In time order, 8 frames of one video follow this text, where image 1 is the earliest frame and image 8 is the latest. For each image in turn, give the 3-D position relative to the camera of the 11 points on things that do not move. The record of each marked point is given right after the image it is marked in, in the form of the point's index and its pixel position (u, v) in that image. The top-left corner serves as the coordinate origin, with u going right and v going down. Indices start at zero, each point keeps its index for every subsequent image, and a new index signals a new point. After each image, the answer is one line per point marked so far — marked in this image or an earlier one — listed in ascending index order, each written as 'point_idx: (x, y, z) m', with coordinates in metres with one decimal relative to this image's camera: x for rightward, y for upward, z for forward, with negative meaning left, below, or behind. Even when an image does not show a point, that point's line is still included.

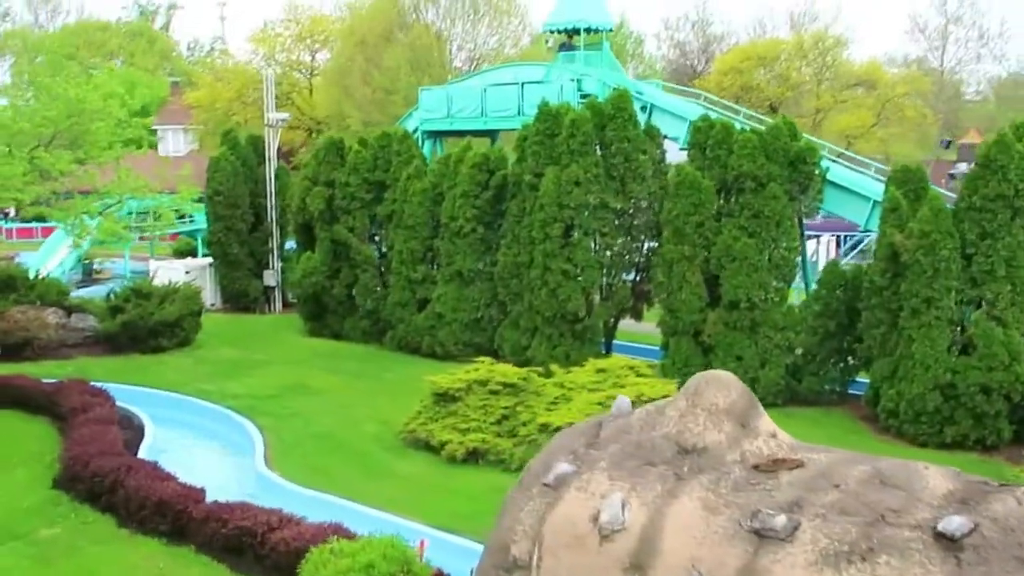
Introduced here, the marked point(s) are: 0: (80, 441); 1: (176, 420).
0: (-4.2, -1.5, +10.7) m
1: (-3.9, -1.7, +13.6) m
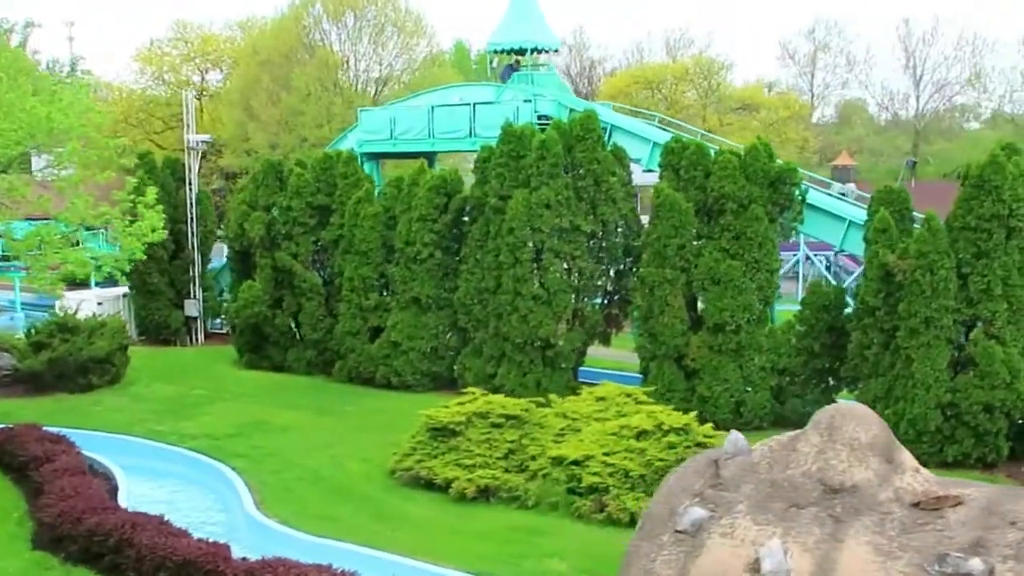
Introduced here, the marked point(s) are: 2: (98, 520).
0: (-4.0, -1.8, +9.7) m
1: (-4.1, -2.1, +12.6) m
2: (-3.3, -1.9, +8.8) m
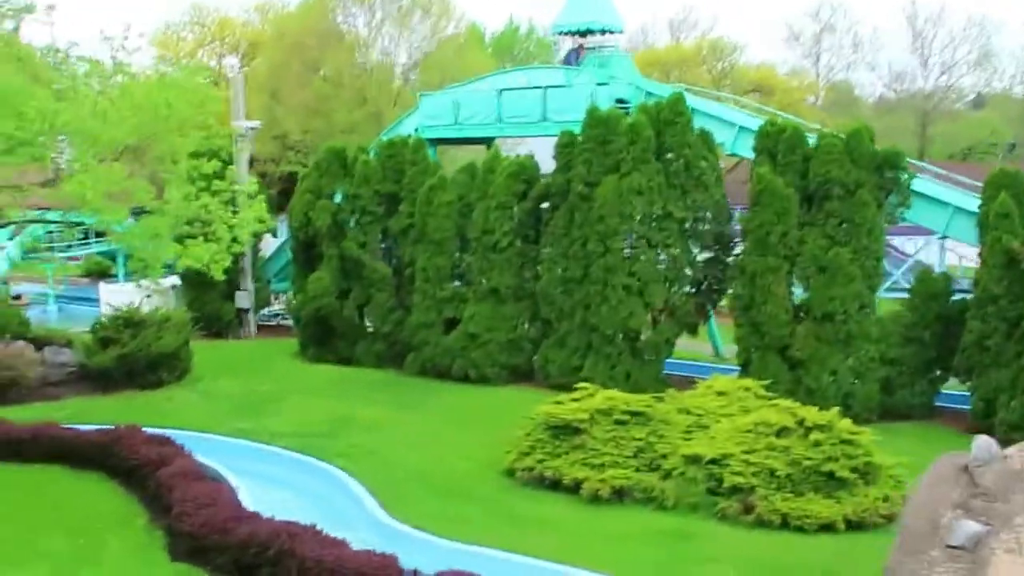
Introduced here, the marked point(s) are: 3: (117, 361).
0: (-2.7, -1.8, +9.2) m
1: (-2.8, -2.0, +12.1) m
2: (-2.0, -1.9, +8.4) m
3: (-5.8, -1.1, +16.0) m
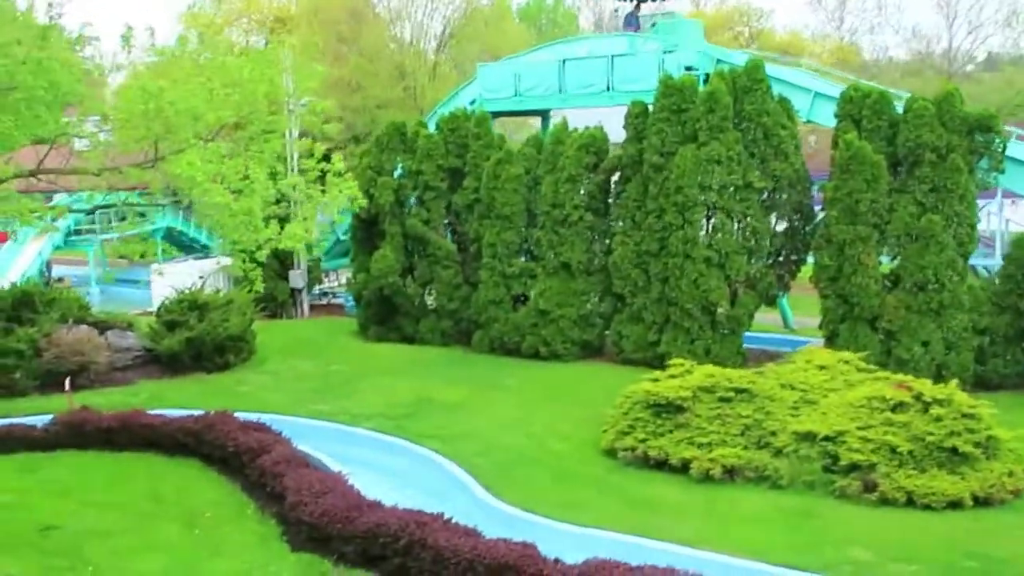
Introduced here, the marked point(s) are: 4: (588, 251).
0: (-1.7, -1.6, +9.0) m
1: (-1.7, -1.8, +11.9) m
2: (-1.0, -1.7, +8.1) m
3: (-4.7, -0.8, +15.8) m
4: (+1.1, +0.5, +15.9) m
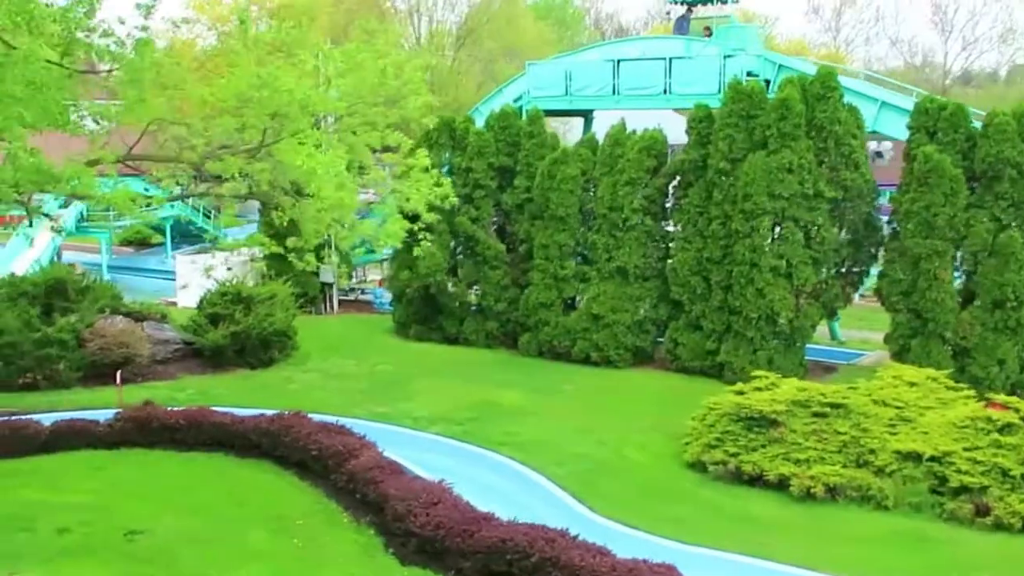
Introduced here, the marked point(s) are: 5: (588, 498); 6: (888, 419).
0: (-0.8, -1.6, +8.6) m
1: (-0.9, -1.8, +11.5) m
2: (-0.1, -1.7, +7.8) m
3: (-3.9, -0.7, +15.3) m
4: (+1.9, +0.5, +15.6) m
5: (+0.7, -1.9, +10.1) m
6: (+3.7, -1.3, +10.6) m
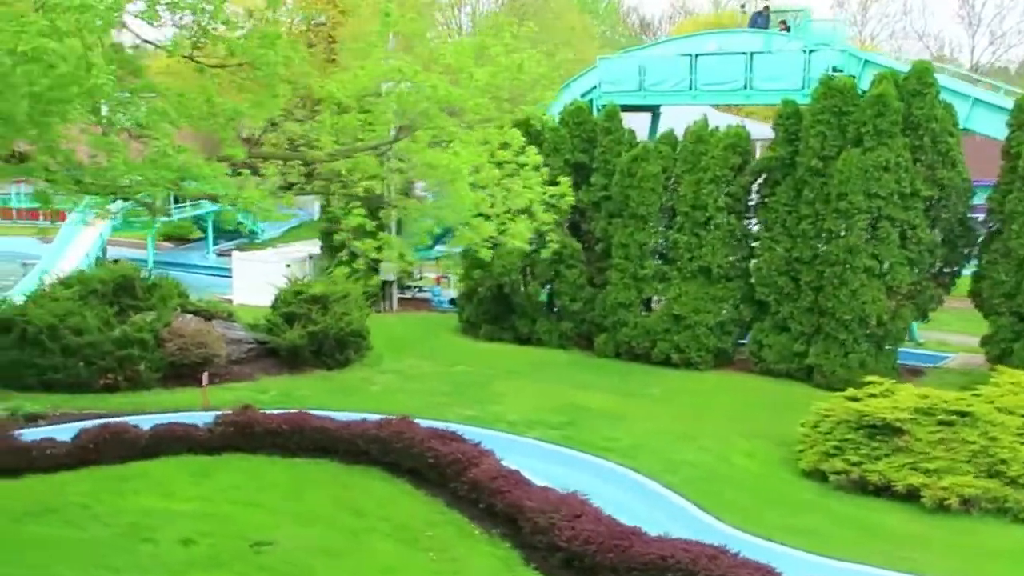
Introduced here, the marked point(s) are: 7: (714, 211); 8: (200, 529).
0: (+0.3, -1.7, +8.3) m
1: (+0.2, -1.8, +11.2) m
2: (+1.0, -1.8, +7.4) m
3: (-2.8, -0.7, +15.0) m
4: (+3.0, +0.5, +15.3) m
5: (+1.8, -2.0, +9.8) m
6: (+4.7, -1.3, +10.3) m
7: (+2.8, +1.1, +15.2) m
8: (-2.5, -1.9, +8.7) m
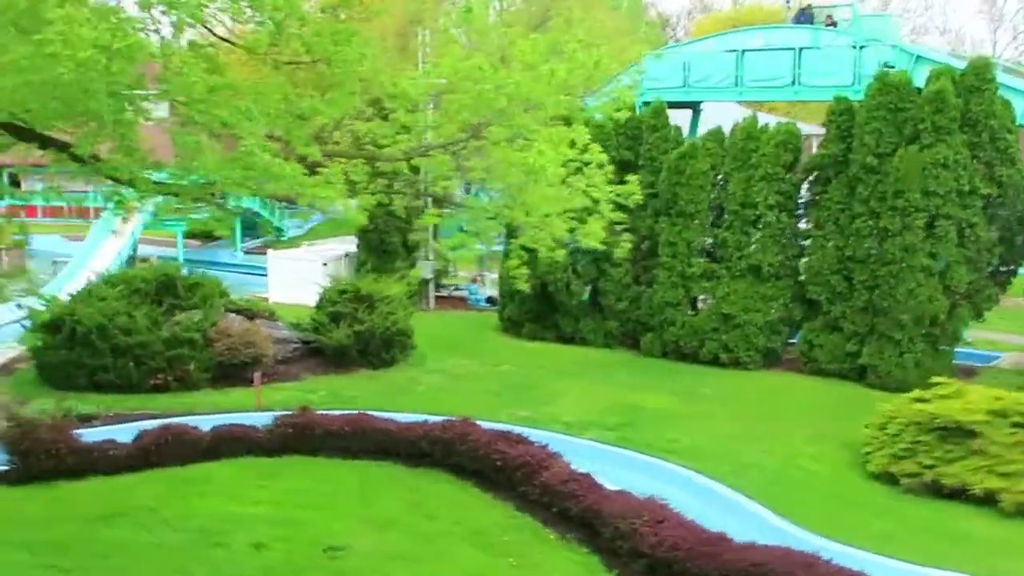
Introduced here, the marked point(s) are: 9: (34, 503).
0: (+0.9, -1.7, +8.1) m
1: (+0.8, -1.8, +11.0) m
2: (+1.5, -1.8, +7.3) m
3: (-2.2, -0.7, +14.9) m
4: (+3.7, +0.5, +15.1) m
5: (+2.4, -2.0, +9.6) m
6: (+5.4, -1.3, +10.1) m
7: (+3.5, +1.1, +15.0) m
8: (-1.9, -1.9, +8.6) m
9: (-4.1, -1.8, +9.3) m
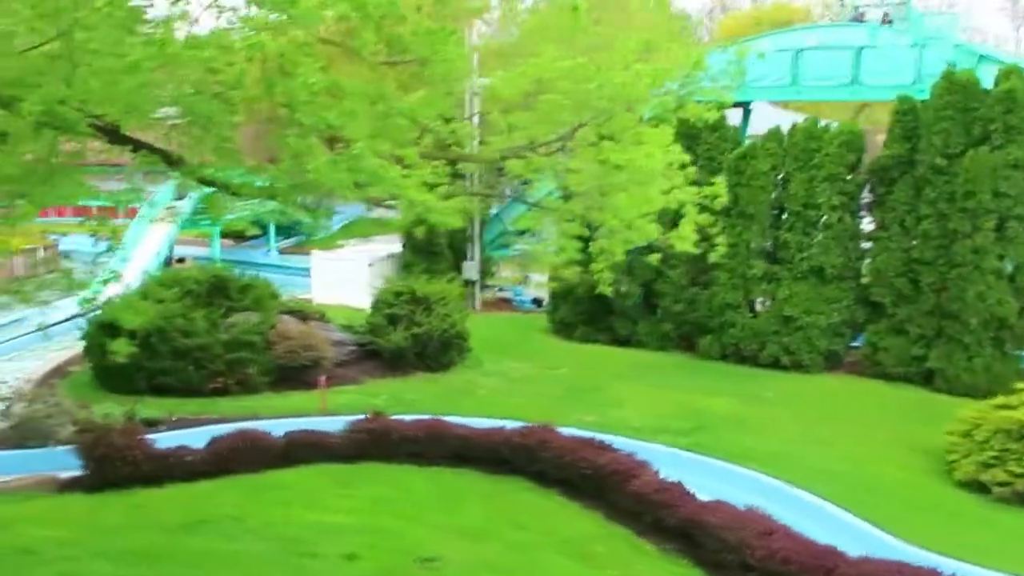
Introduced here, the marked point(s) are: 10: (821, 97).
0: (+1.6, -1.7, +7.9) m
1: (+1.5, -1.8, +10.8) m
2: (+2.3, -1.8, +7.1) m
3: (-1.4, -0.7, +14.7) m
4: (+4.5, +0.4, +14.8) m
5: (+3.1, -2.0, +9.4) m
6: (+6.1, -1.3, +9.8) m
7: (+4.3, +1.1, +14.8) m
8: (-1.2, -2.0, +8.4) m
9: (-3.3, -1.9, +9.2) m
10: (+4.6, +2.9, +16.4) m
